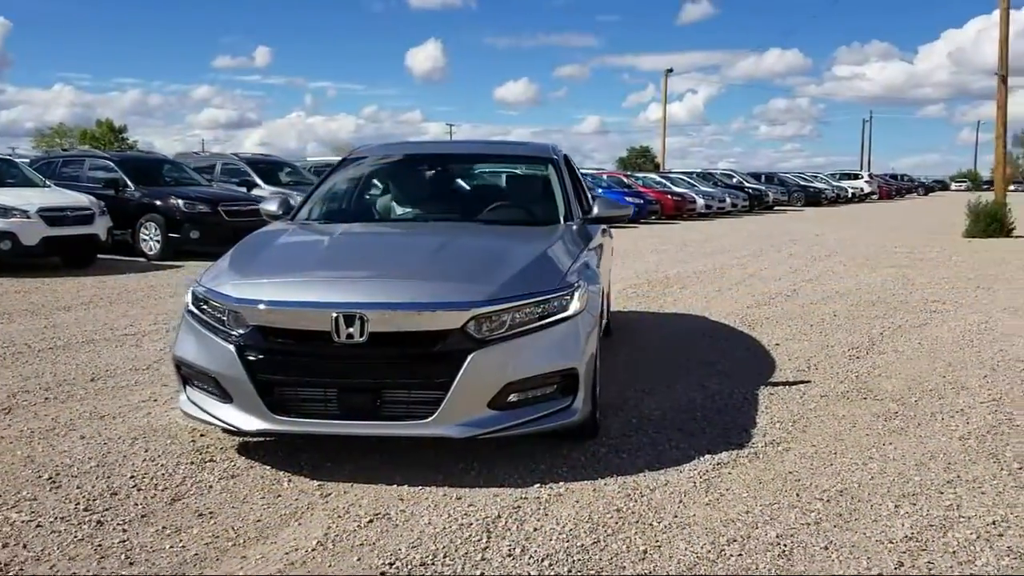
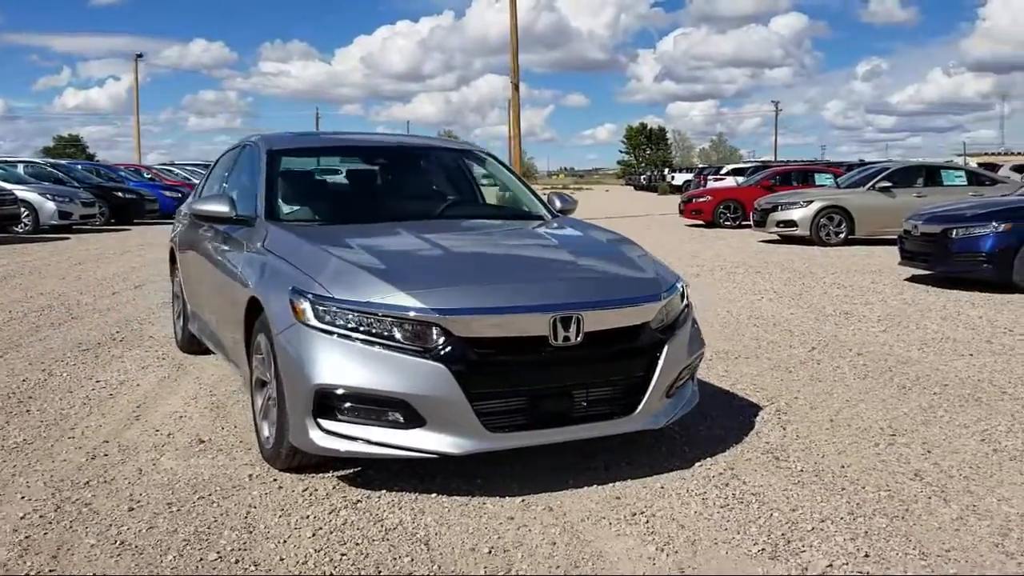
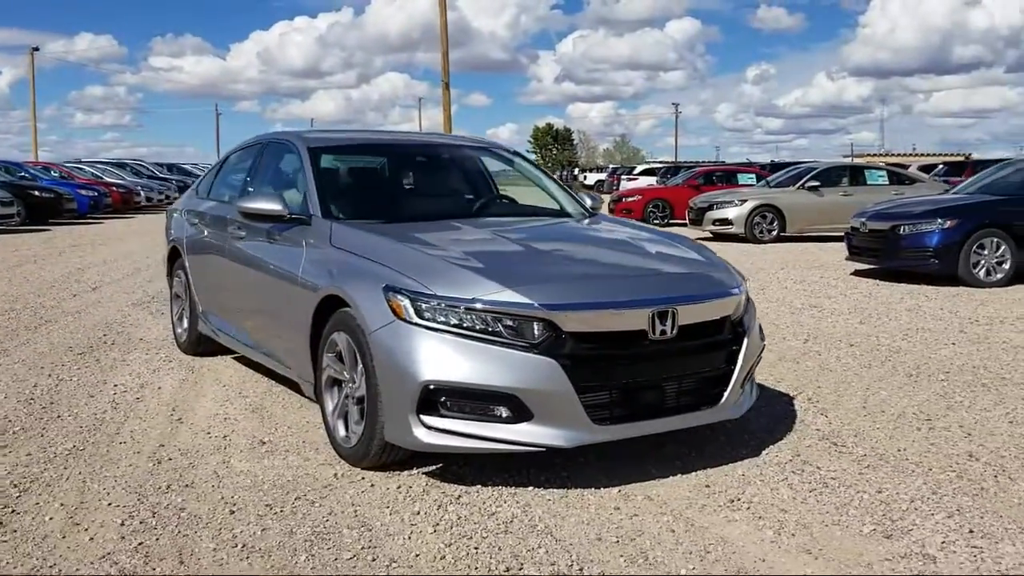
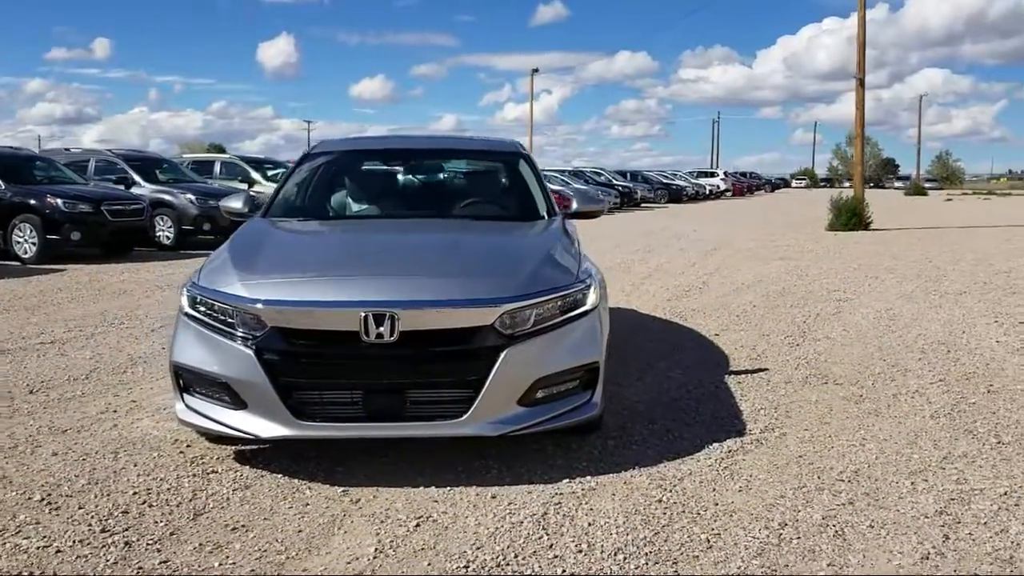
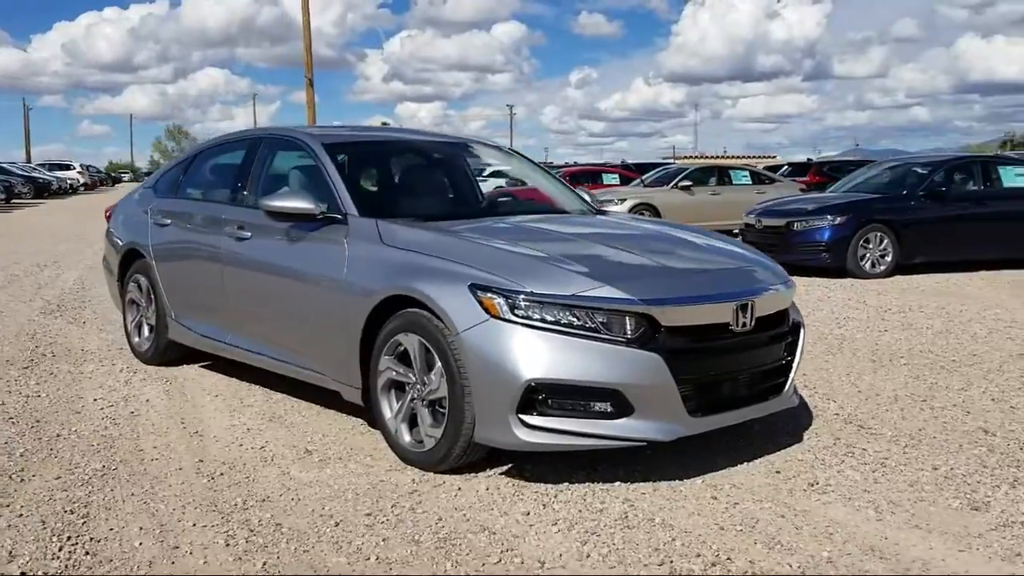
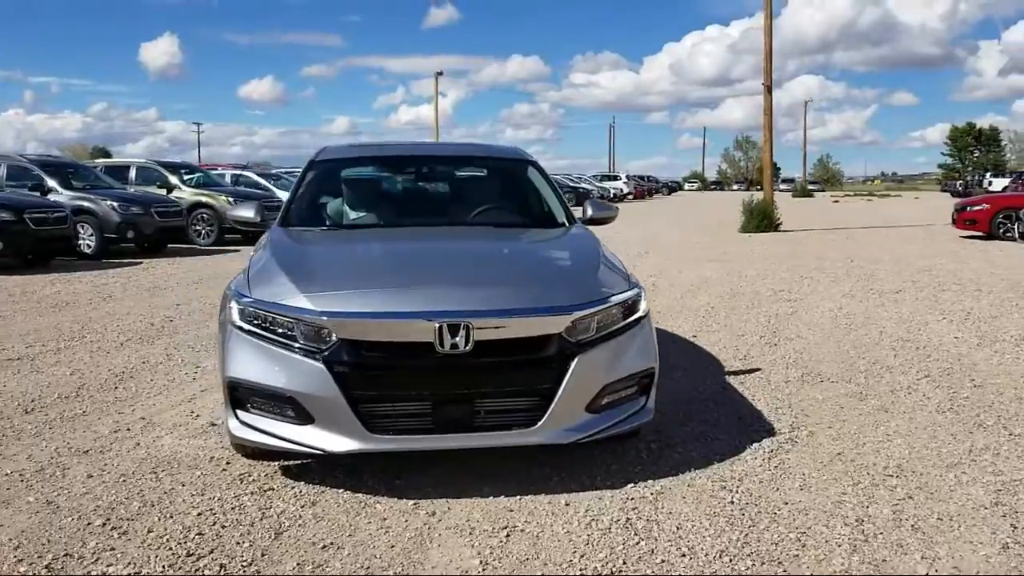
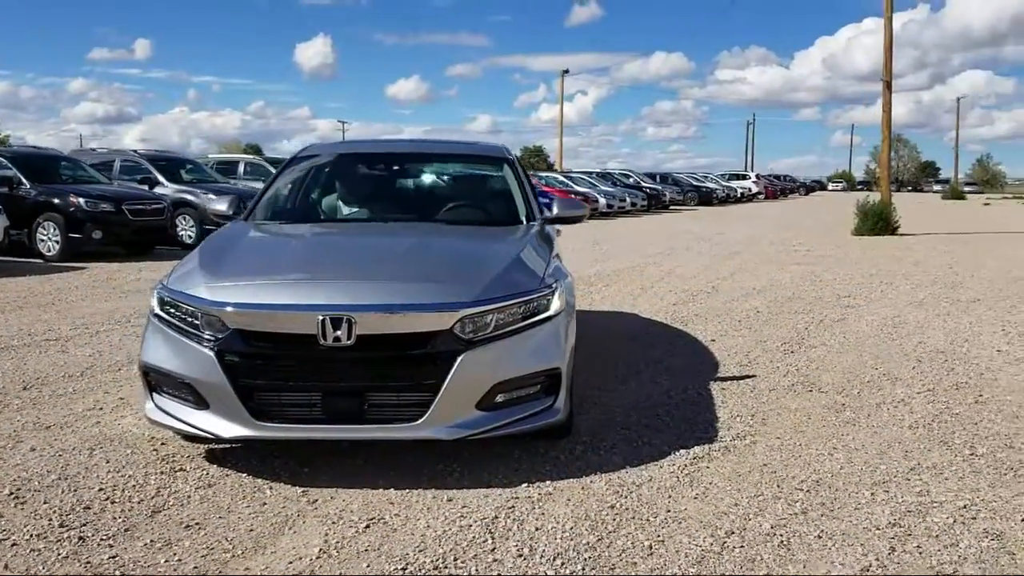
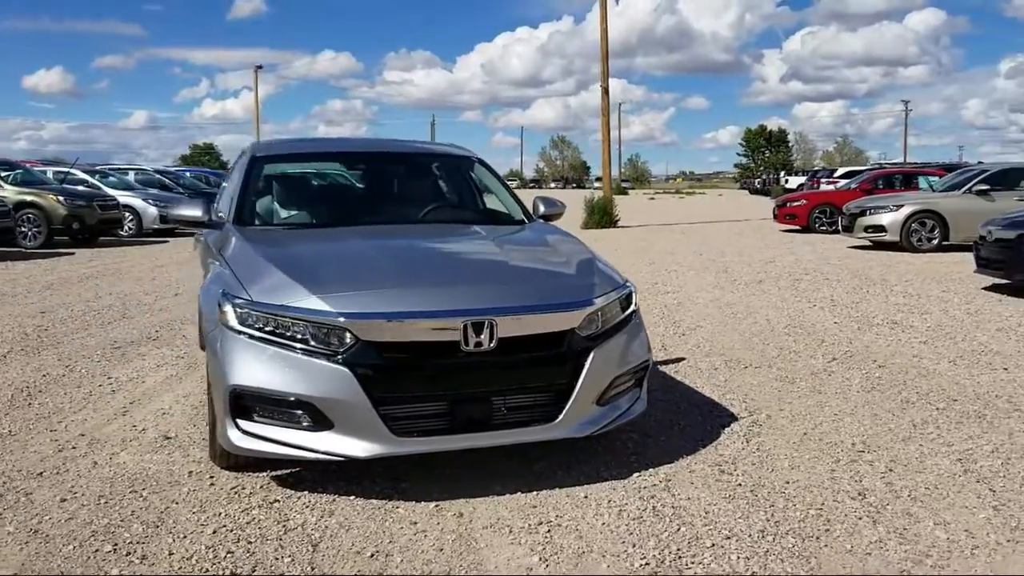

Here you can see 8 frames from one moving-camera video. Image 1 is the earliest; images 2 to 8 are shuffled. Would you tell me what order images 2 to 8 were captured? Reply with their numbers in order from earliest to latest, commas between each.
7, 4, 6, 8, 2, 3, 5
